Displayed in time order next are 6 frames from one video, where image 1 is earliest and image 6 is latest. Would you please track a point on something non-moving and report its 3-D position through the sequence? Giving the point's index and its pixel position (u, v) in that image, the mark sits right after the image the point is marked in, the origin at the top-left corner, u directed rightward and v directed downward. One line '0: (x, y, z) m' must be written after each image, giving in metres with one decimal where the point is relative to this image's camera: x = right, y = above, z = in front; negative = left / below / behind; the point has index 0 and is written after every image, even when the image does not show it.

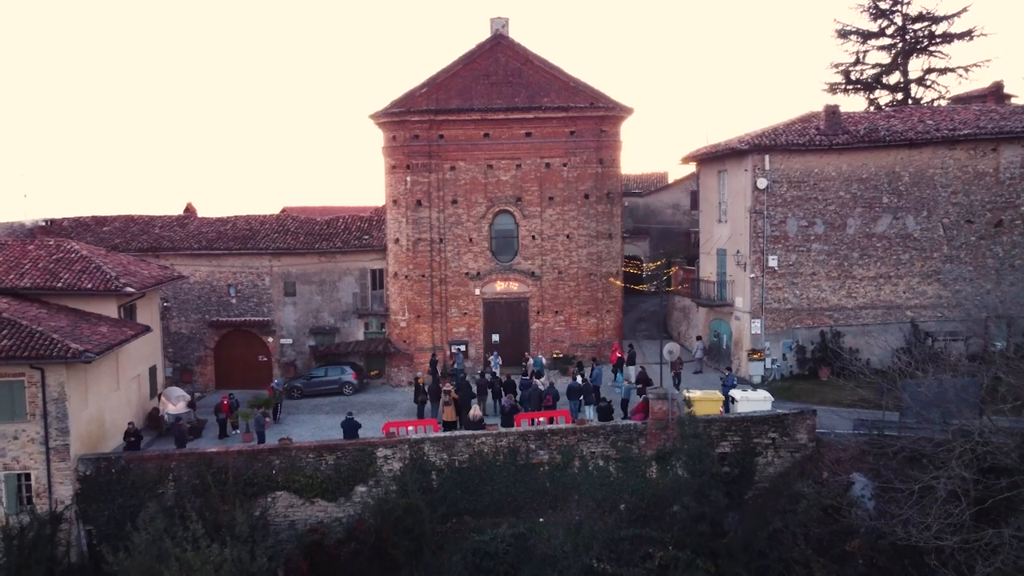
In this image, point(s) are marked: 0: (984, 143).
0: (+8.4, +2.6, +16.2) m
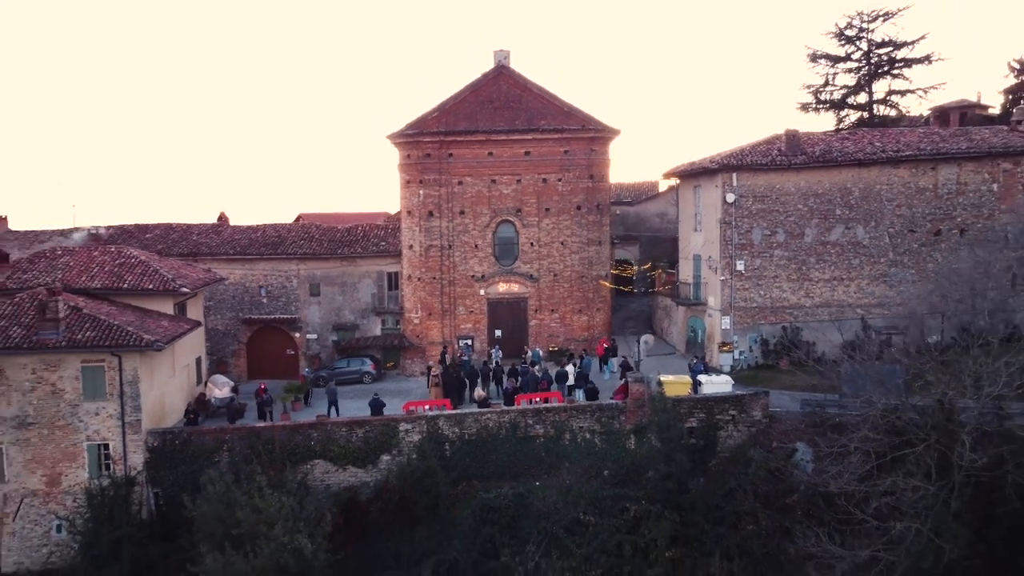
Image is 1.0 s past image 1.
0: (+8.4, +2.5, +18.6) m
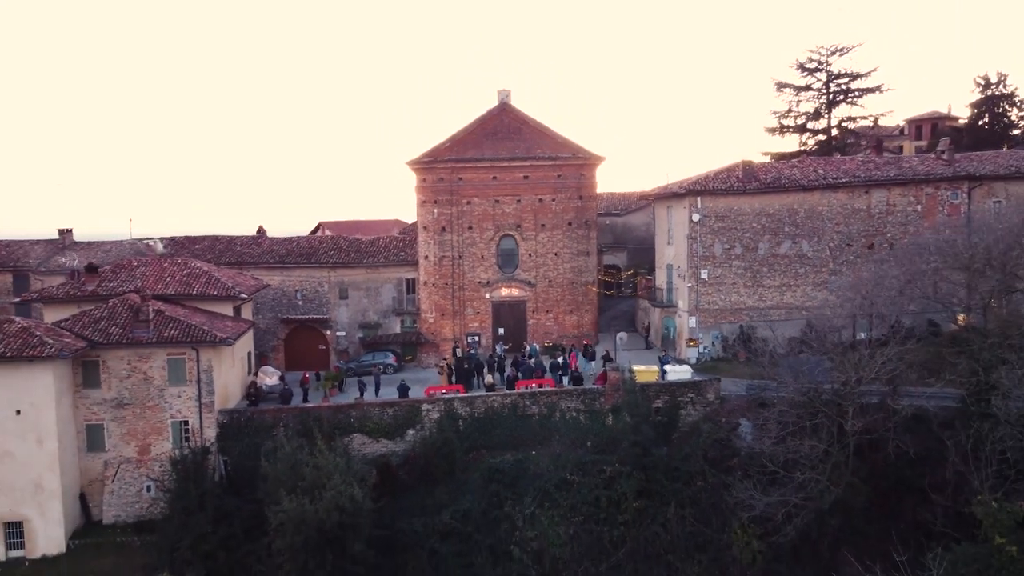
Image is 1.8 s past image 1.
0: (+8.4, +2.4, +22.2) m
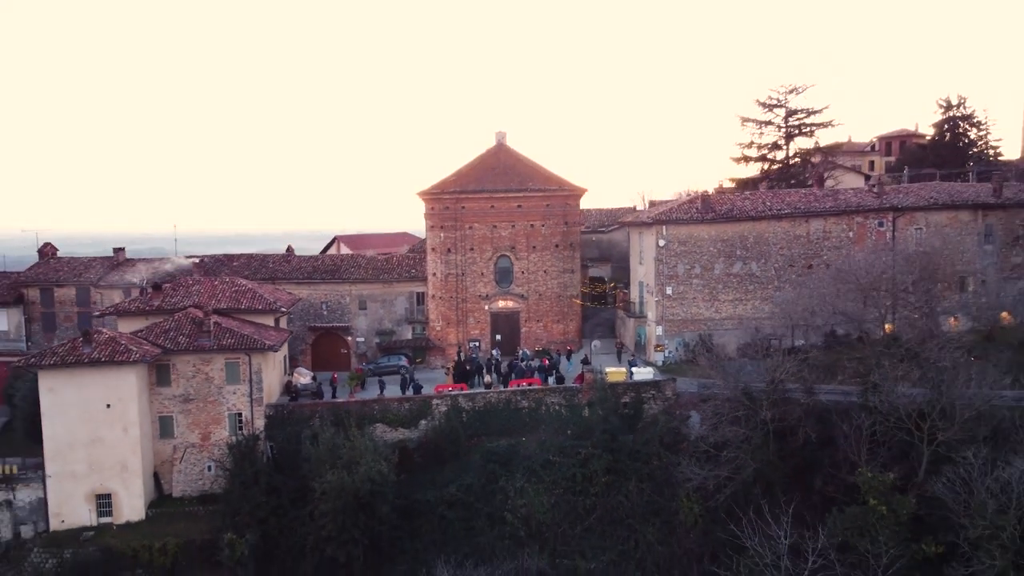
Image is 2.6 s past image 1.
0: (+8.3, +2.0, +26.3) m
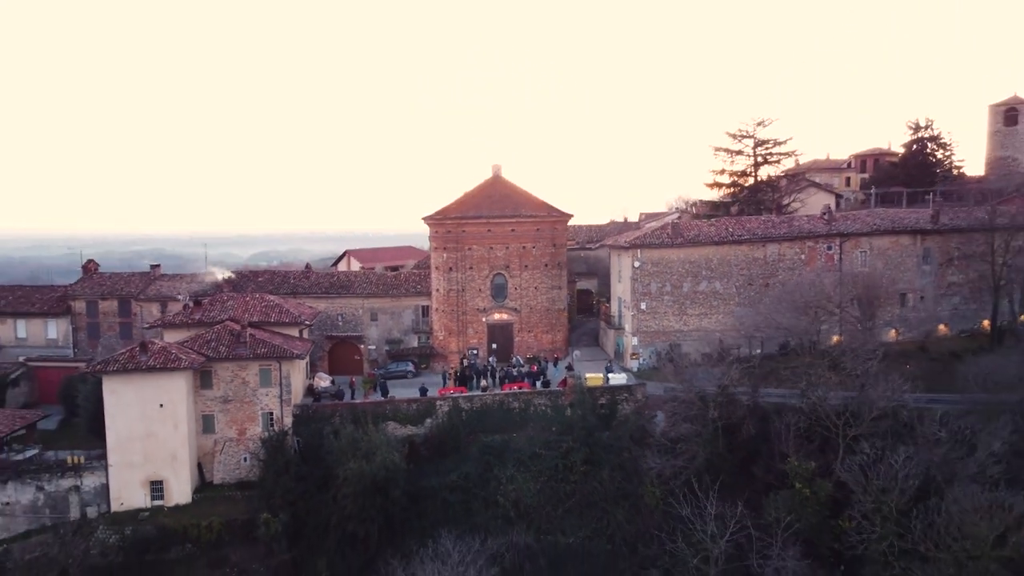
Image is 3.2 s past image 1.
0: (+8.1, +1.5, +30.1) m
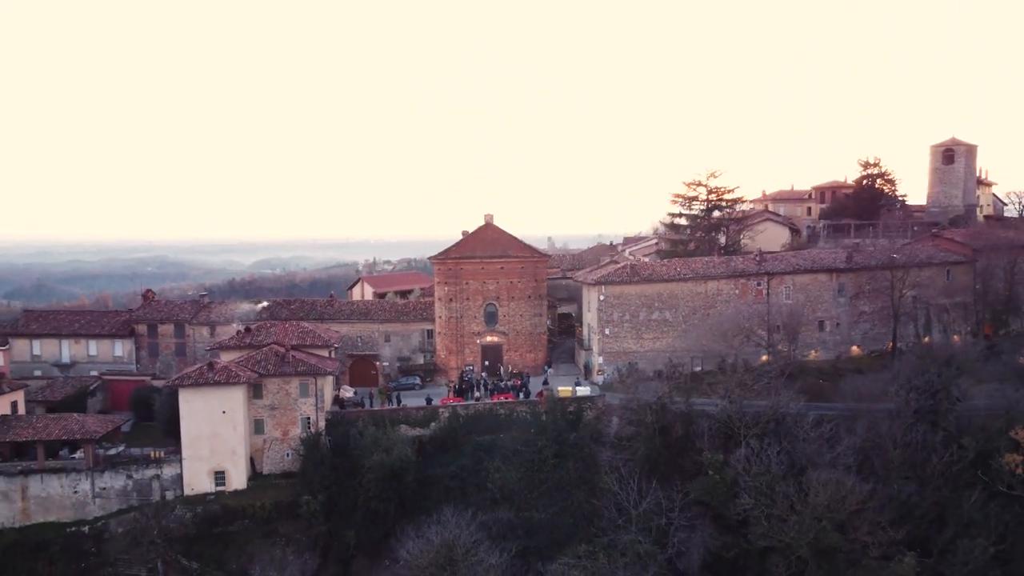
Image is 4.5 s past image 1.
0: (+7.6, +0.3, +37.1) m
